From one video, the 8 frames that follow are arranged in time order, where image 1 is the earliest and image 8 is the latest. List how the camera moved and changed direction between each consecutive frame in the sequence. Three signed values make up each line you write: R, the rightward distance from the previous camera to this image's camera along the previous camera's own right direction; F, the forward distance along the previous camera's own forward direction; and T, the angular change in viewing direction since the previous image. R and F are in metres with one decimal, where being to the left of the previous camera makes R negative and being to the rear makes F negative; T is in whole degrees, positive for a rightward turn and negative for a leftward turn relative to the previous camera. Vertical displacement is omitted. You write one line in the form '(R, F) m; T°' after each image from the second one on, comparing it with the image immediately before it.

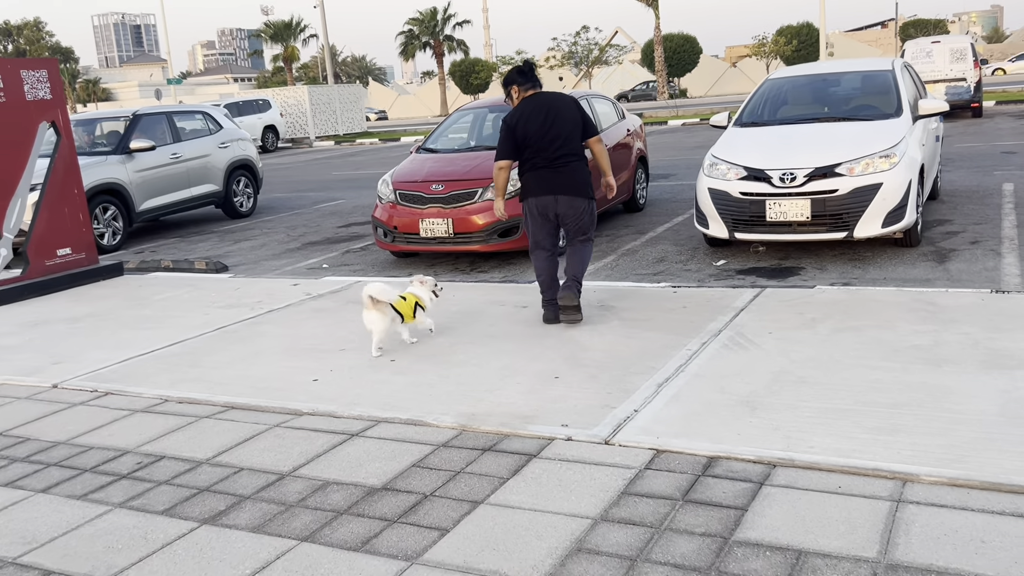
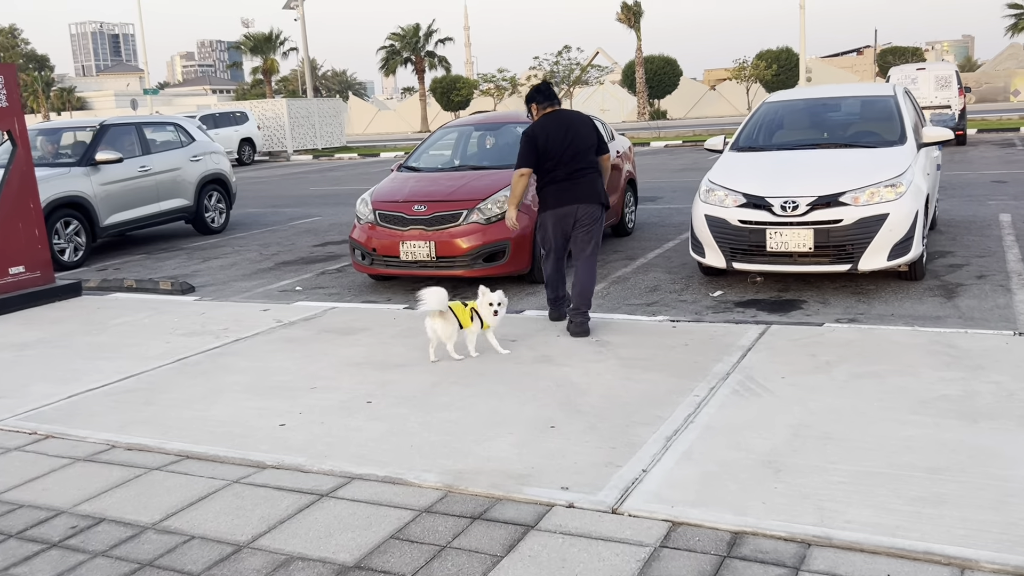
(-0.1, +0.4) m; +1°
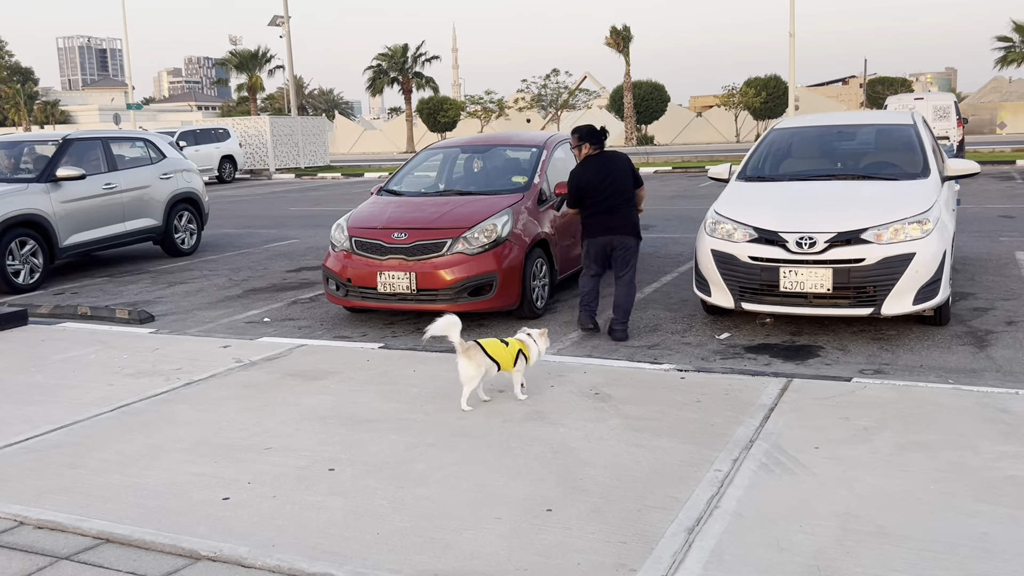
(0.0, +0.6) m; +1°
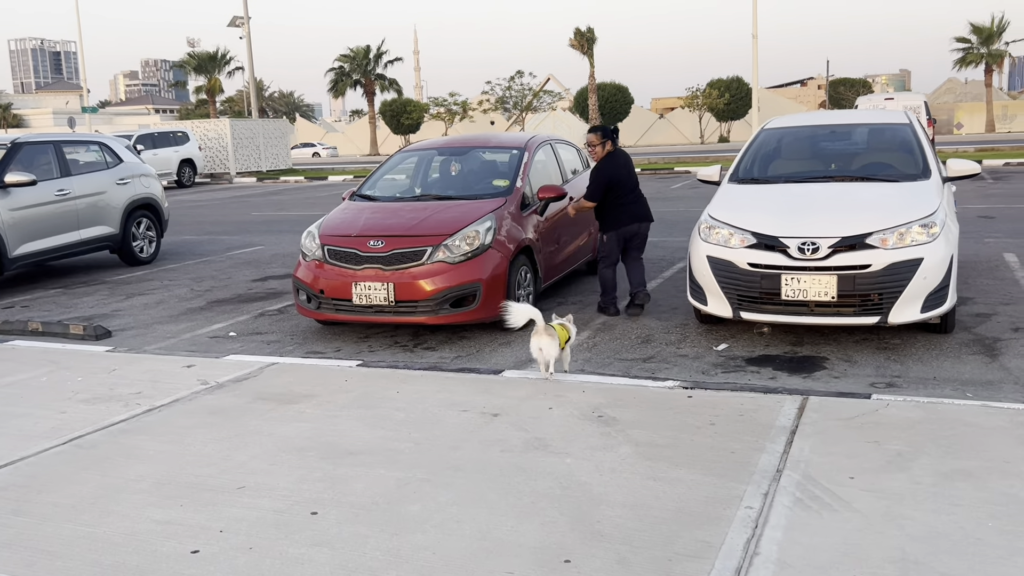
(-0.1, +0.4) m; +2°
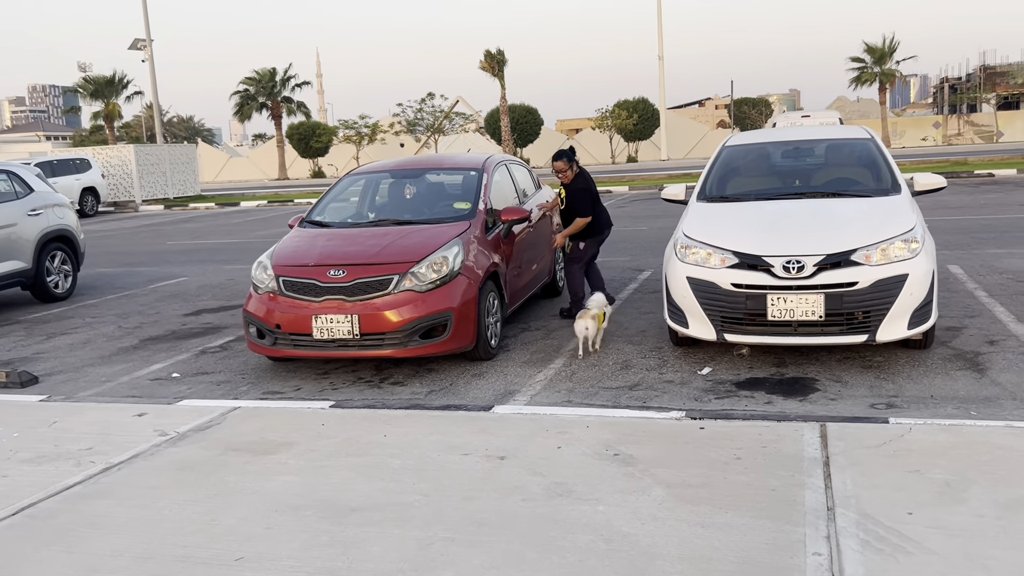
(-0.4, +0.3) m; +6°
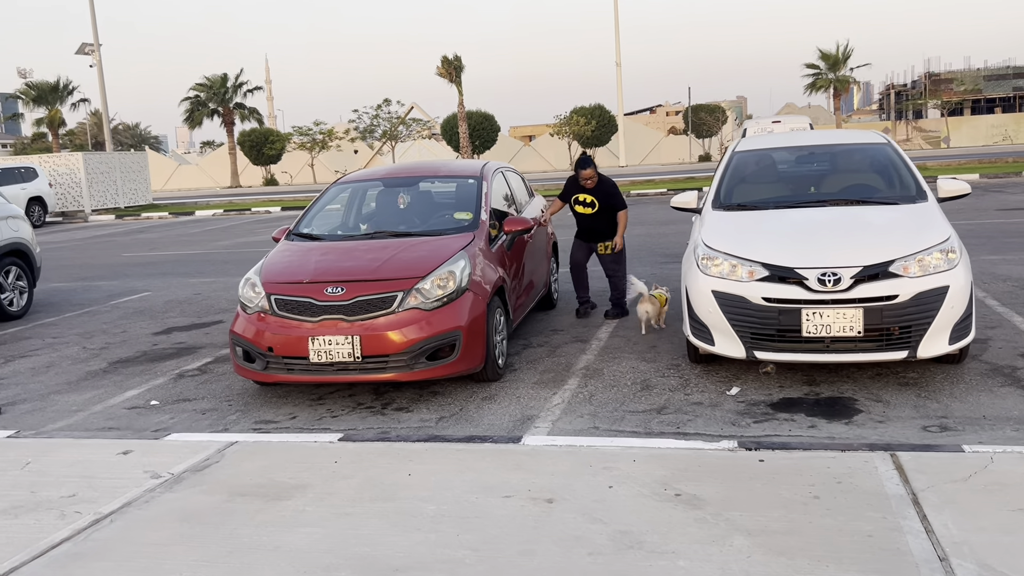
(-0.3, +0.4) m; +3°
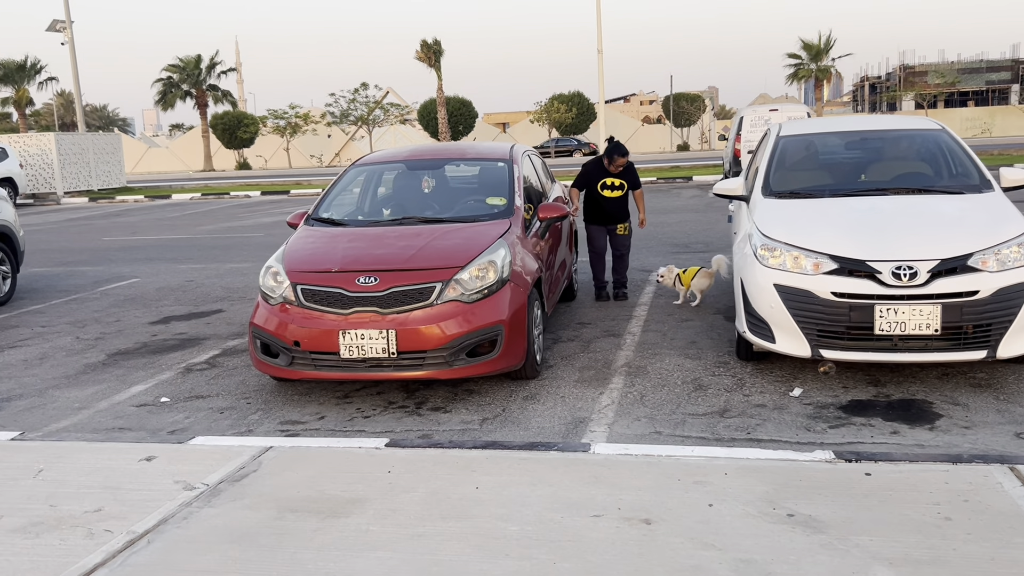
(-0.4, +0.4) m; +2°
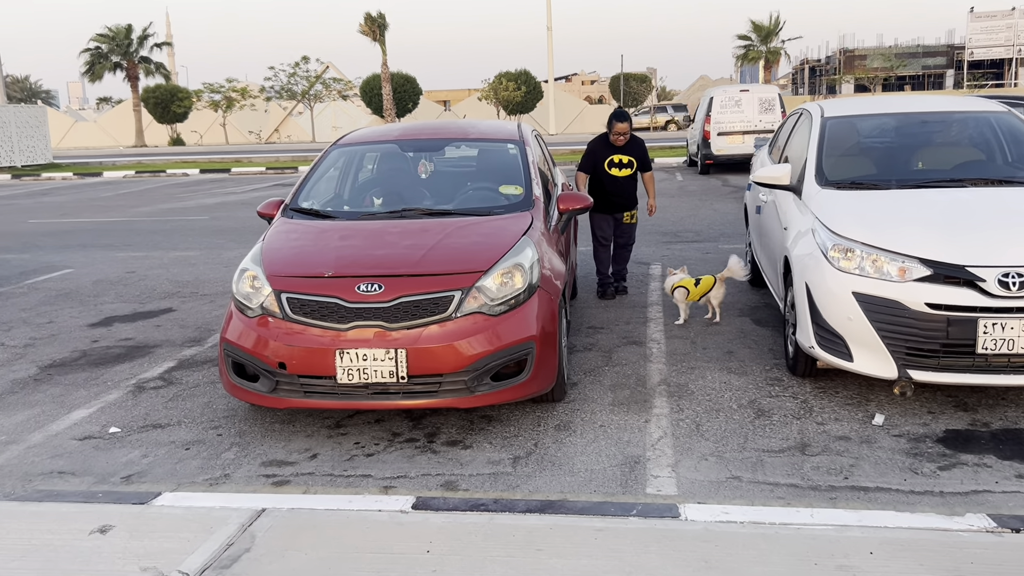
(-0.4, +0.8) m; +4°
